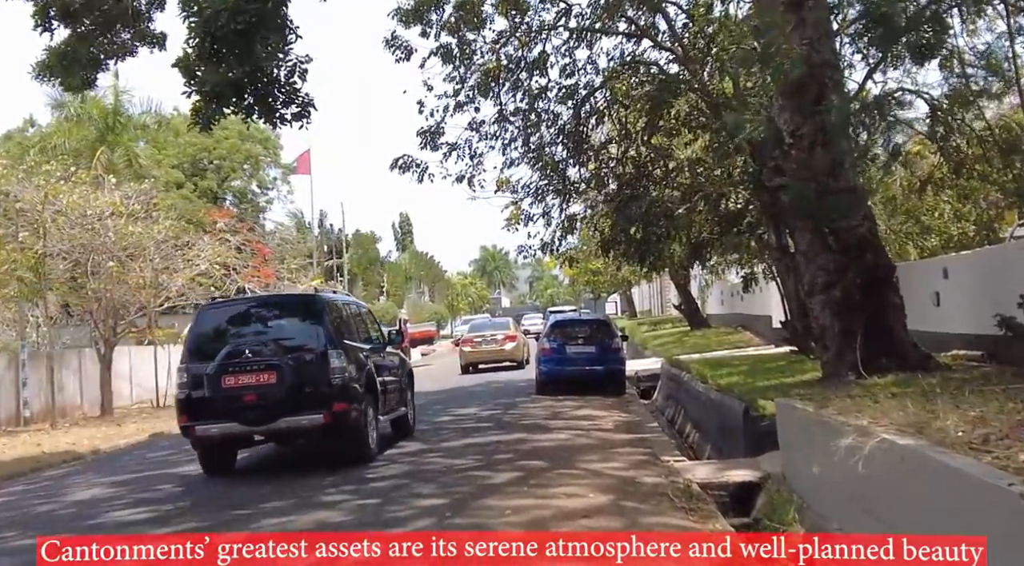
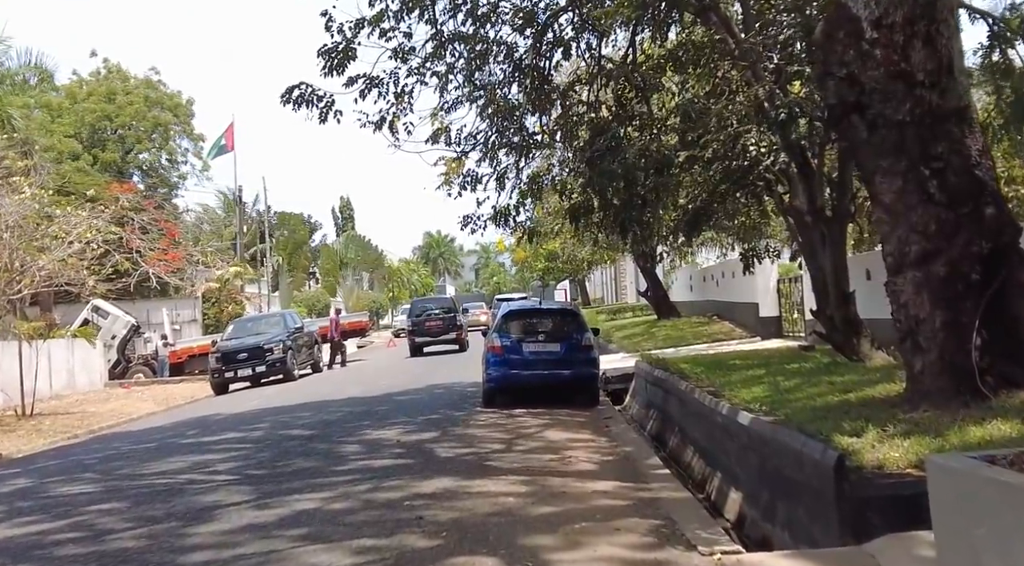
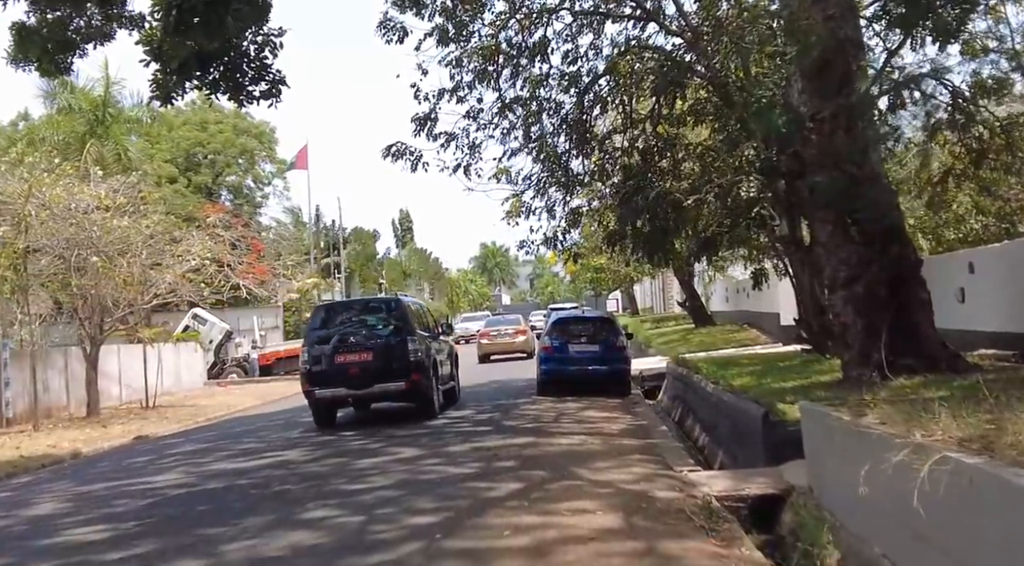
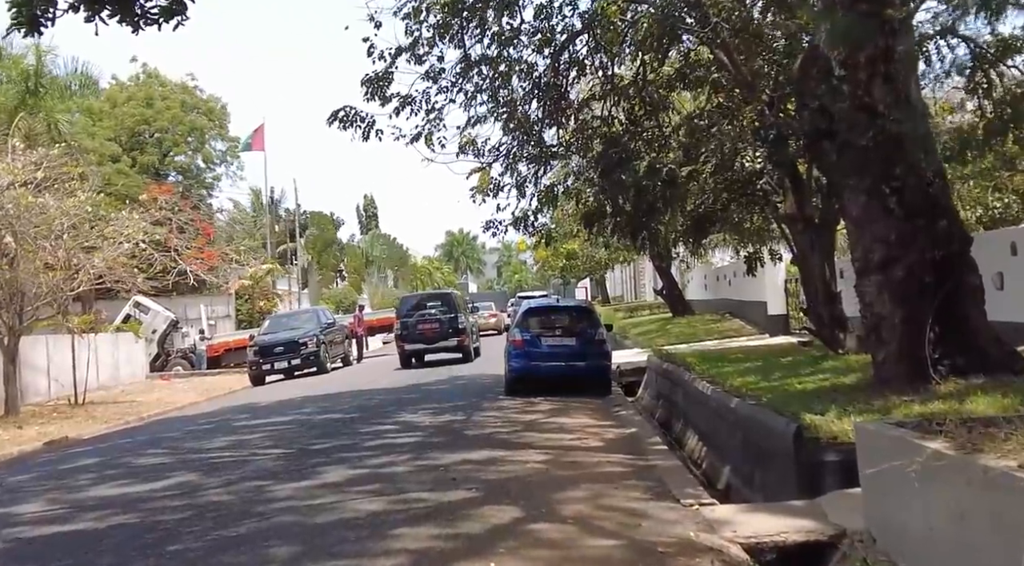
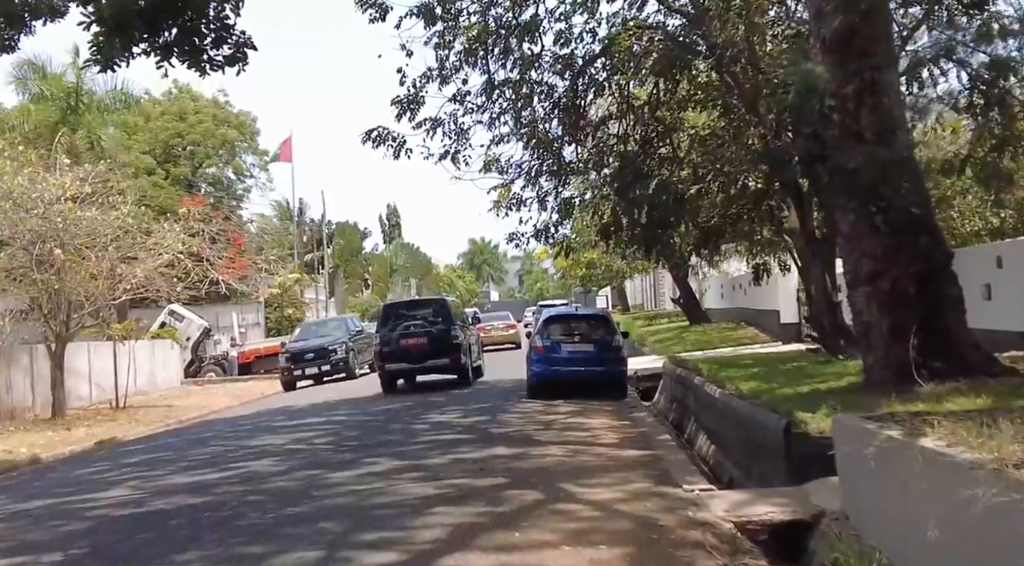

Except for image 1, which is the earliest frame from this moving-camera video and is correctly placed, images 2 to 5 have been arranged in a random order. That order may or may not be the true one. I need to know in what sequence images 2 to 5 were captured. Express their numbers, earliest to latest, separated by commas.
3, 5, 4, 2
